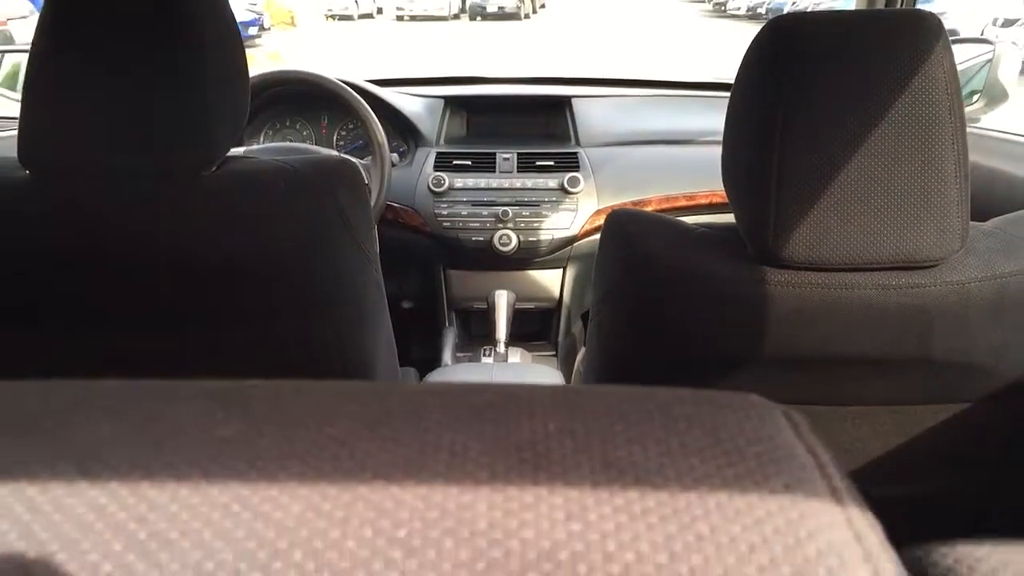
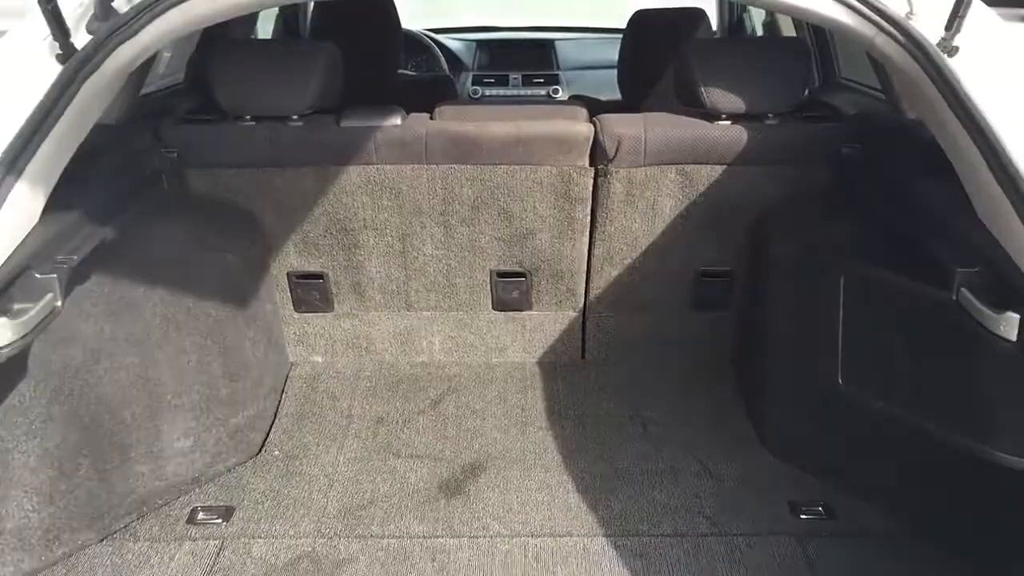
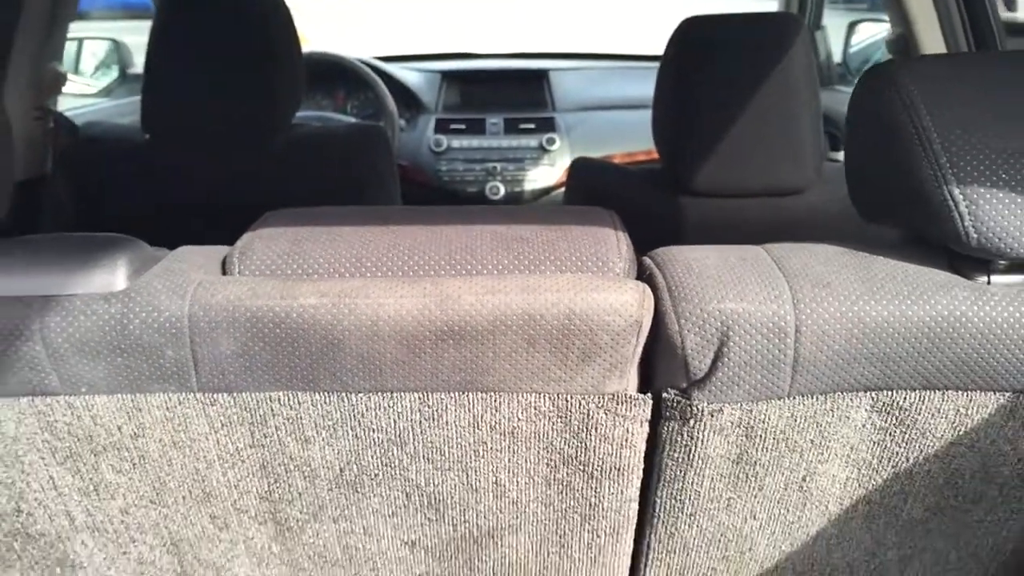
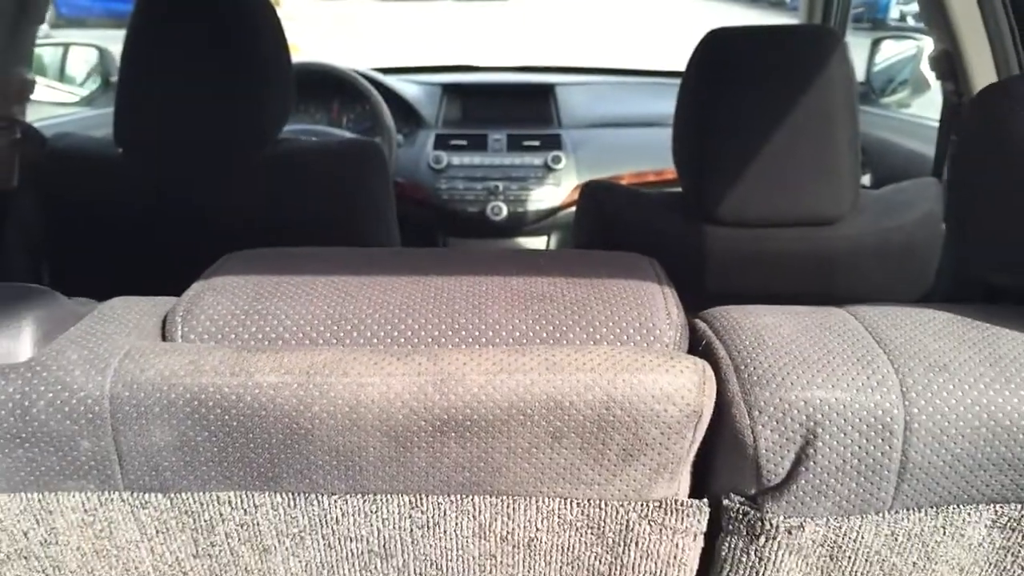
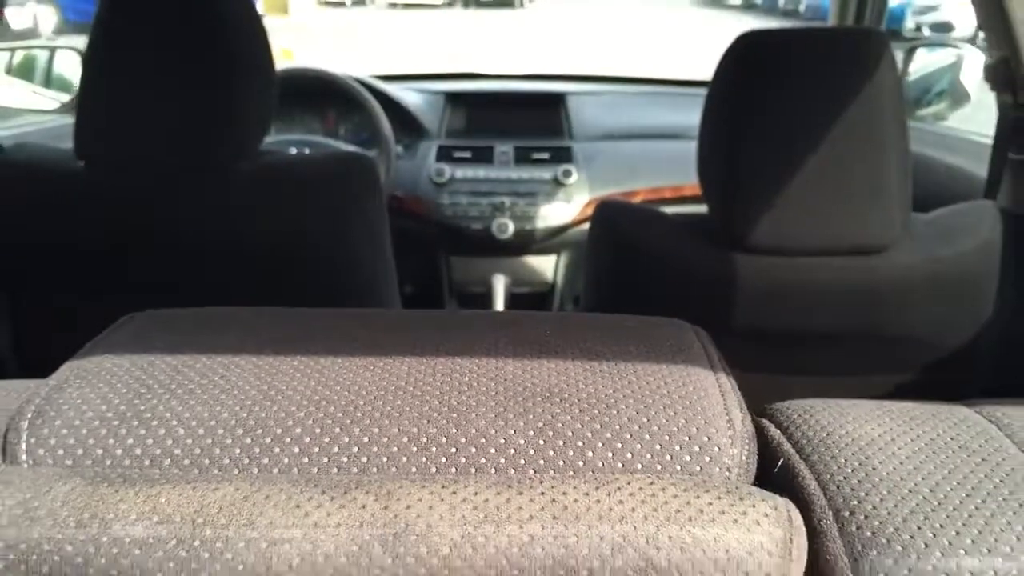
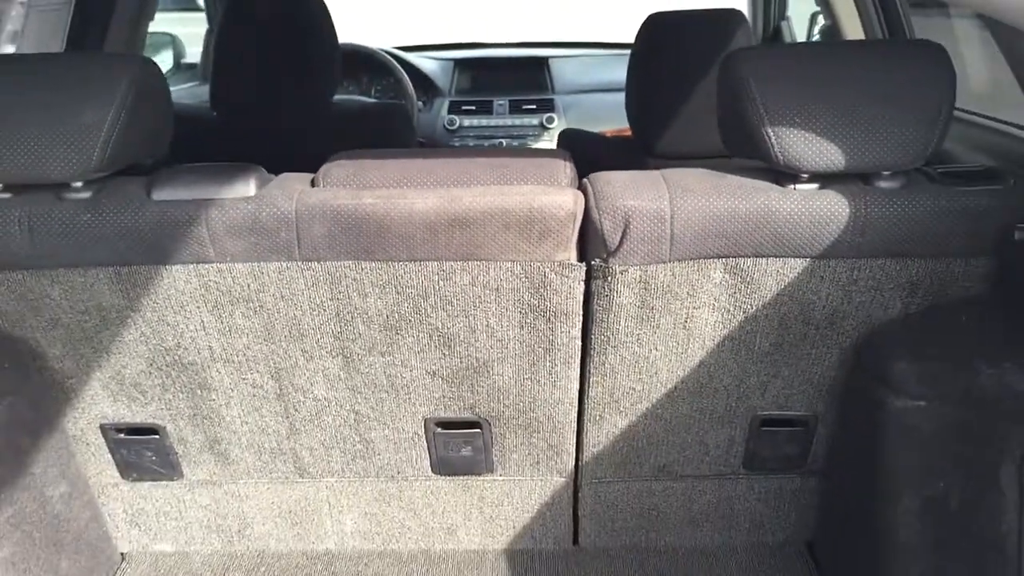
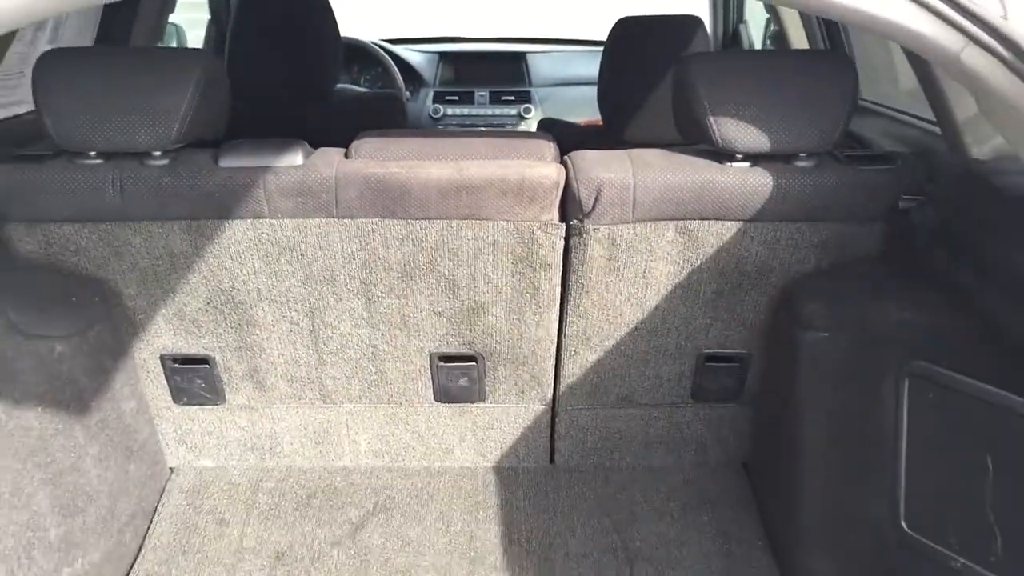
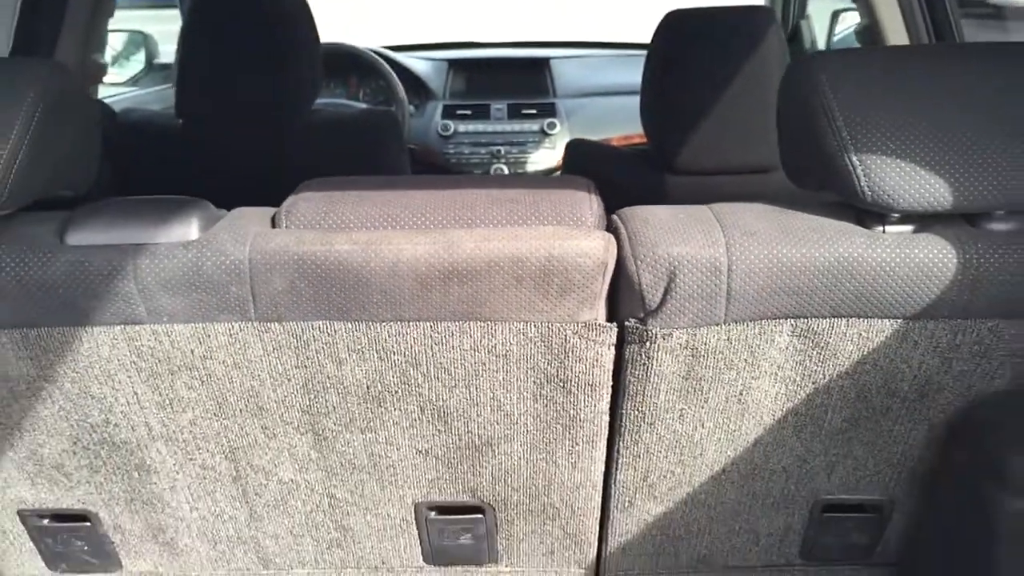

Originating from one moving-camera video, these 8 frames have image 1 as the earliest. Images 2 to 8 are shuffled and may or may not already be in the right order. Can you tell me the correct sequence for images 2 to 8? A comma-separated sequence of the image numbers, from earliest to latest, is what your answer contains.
5, 4, 3, 8, 6, 7, 2
